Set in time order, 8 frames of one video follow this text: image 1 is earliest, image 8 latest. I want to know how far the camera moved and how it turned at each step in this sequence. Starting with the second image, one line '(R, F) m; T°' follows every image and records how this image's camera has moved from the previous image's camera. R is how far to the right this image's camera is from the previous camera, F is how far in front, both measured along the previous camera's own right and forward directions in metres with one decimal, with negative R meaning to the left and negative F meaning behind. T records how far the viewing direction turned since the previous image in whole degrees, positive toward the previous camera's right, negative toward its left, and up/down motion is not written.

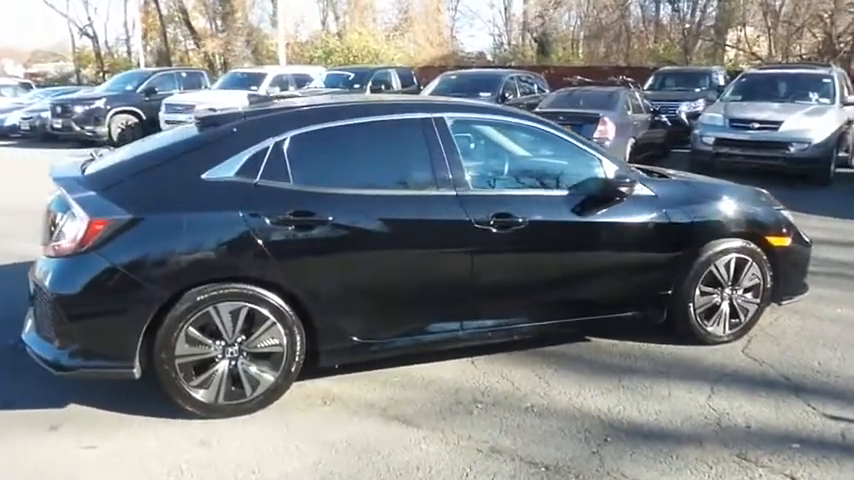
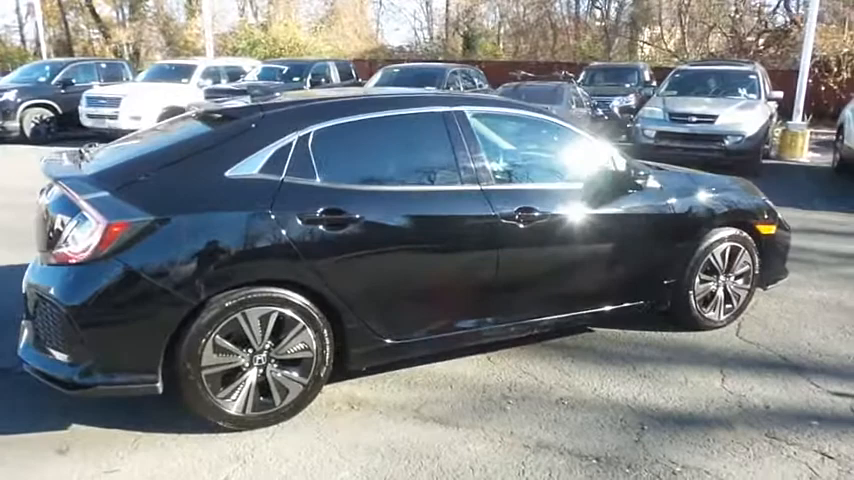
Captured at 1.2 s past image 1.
(-0.6, +0.1) m; +7°
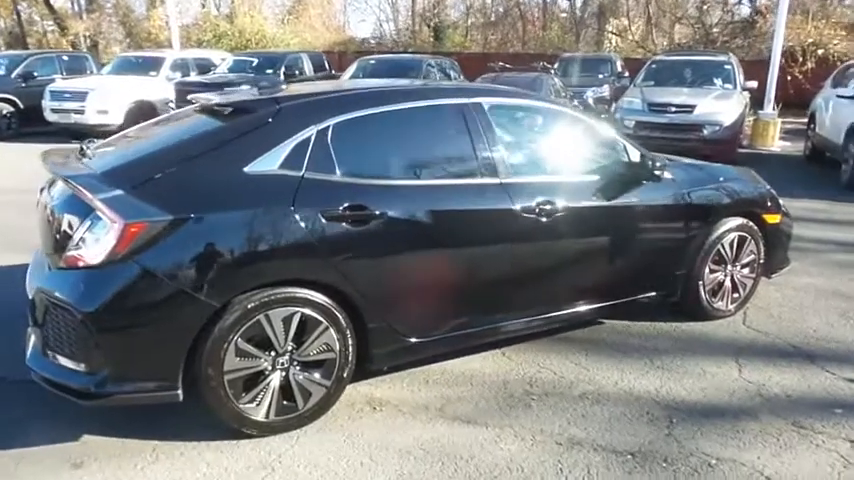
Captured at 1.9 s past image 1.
(-0.3, +0.1) m; +3°
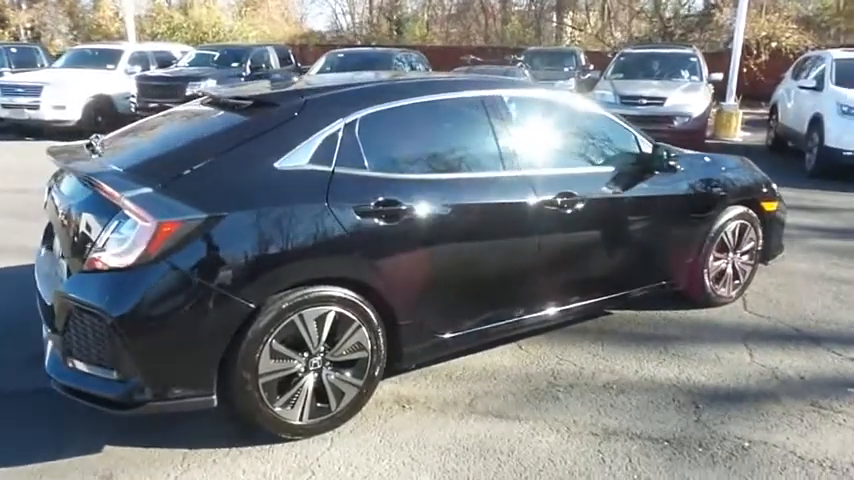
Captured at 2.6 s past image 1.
(-0.4, +0.1) m; +4°
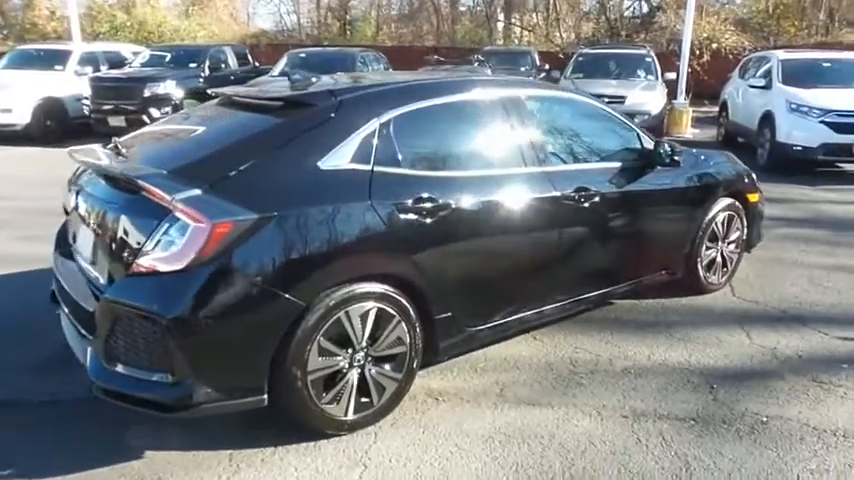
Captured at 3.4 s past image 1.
(-0.5, -0.1) m; +5°
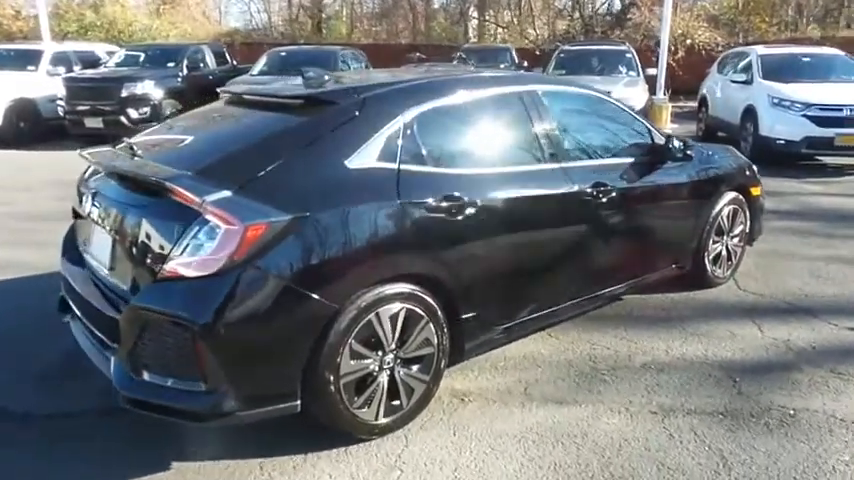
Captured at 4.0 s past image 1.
(-0.3, +0.1) m; +2°
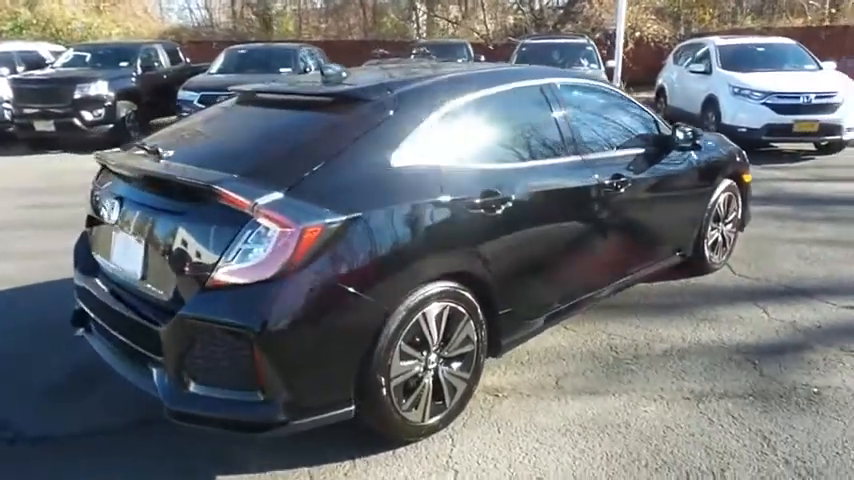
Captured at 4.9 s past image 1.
(-0.5, +0.1) m; +4°
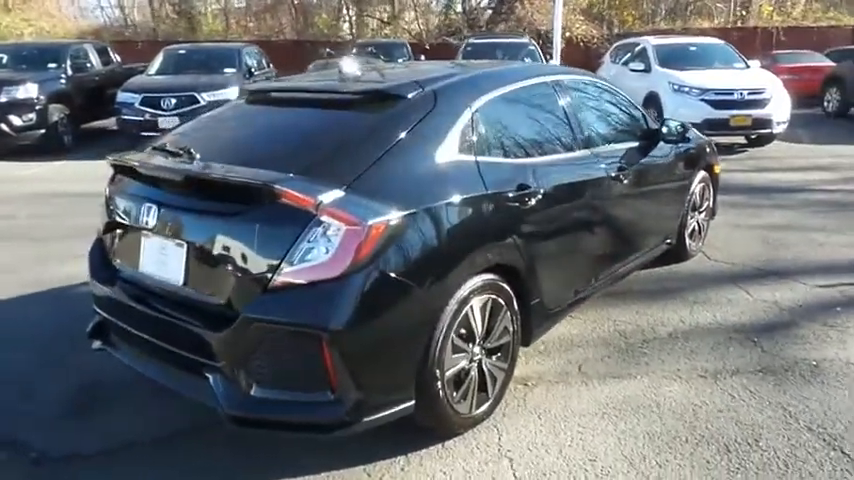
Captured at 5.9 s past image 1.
(-0.6, 0.0) m; +6°
